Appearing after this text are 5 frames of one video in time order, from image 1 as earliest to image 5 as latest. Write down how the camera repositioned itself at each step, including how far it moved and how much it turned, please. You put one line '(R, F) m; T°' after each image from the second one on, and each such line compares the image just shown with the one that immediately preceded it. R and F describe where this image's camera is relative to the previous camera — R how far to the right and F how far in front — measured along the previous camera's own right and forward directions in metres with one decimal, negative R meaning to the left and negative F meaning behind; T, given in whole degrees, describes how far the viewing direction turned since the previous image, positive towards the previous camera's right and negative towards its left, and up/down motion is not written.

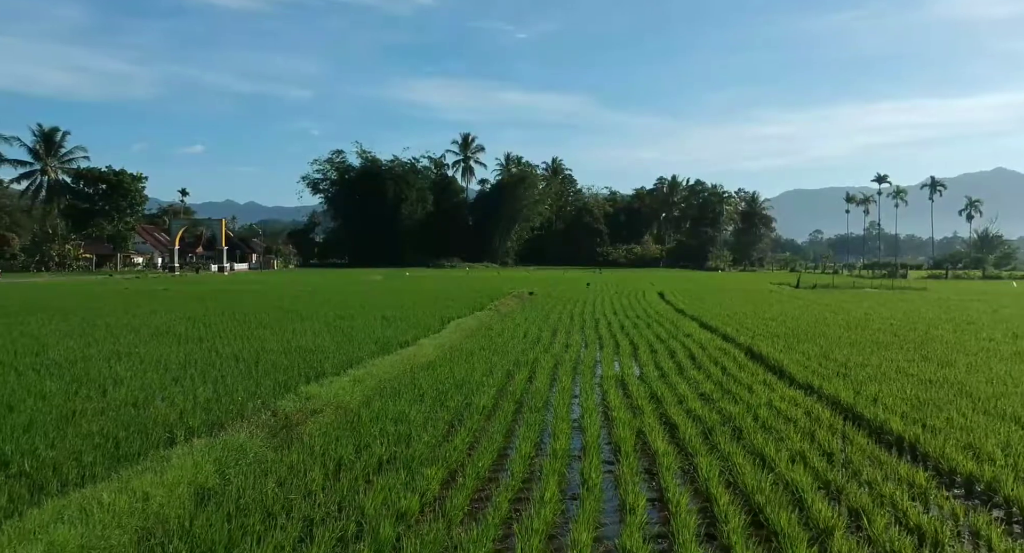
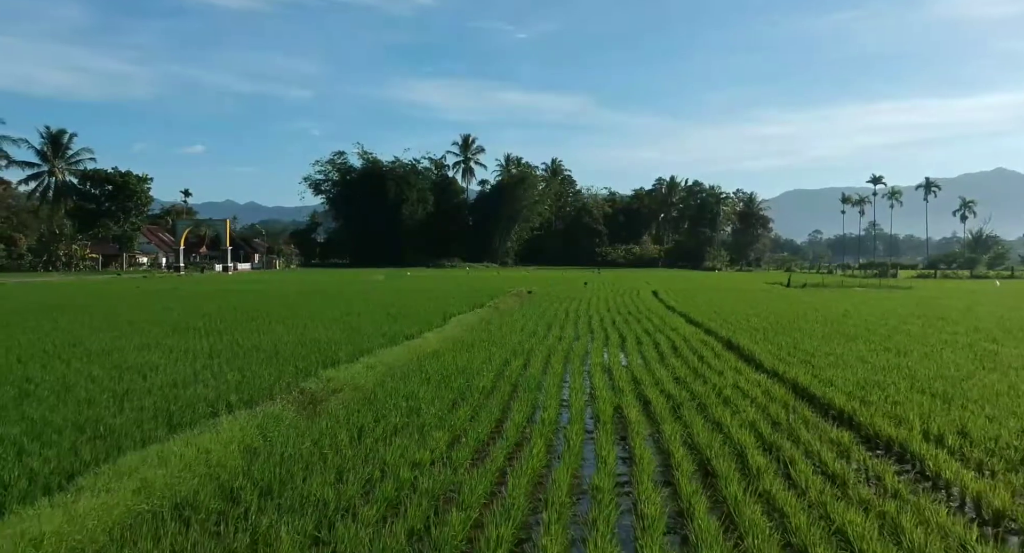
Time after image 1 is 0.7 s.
(0.0, -1.1) m; 0°
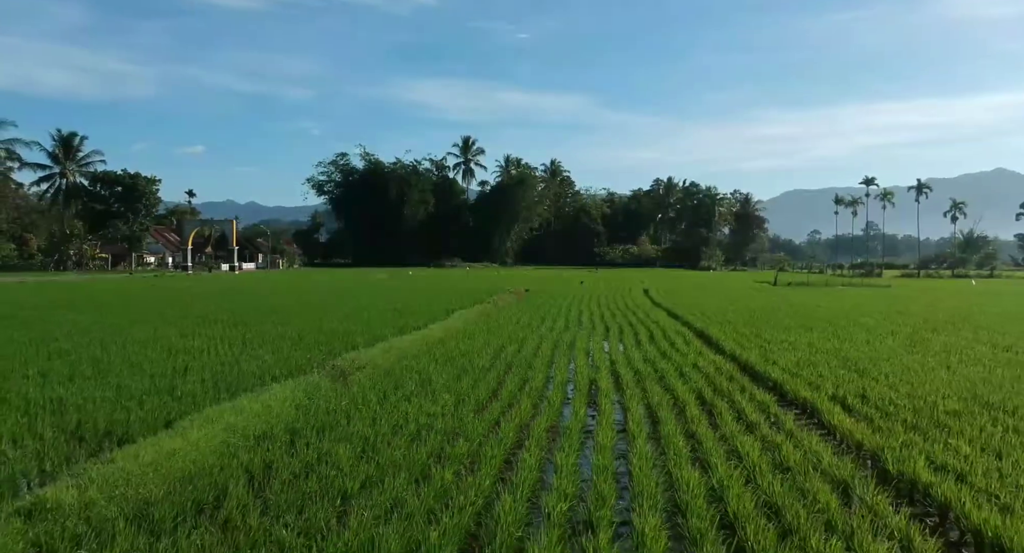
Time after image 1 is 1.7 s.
(+0.1, -1.7) m; 0°
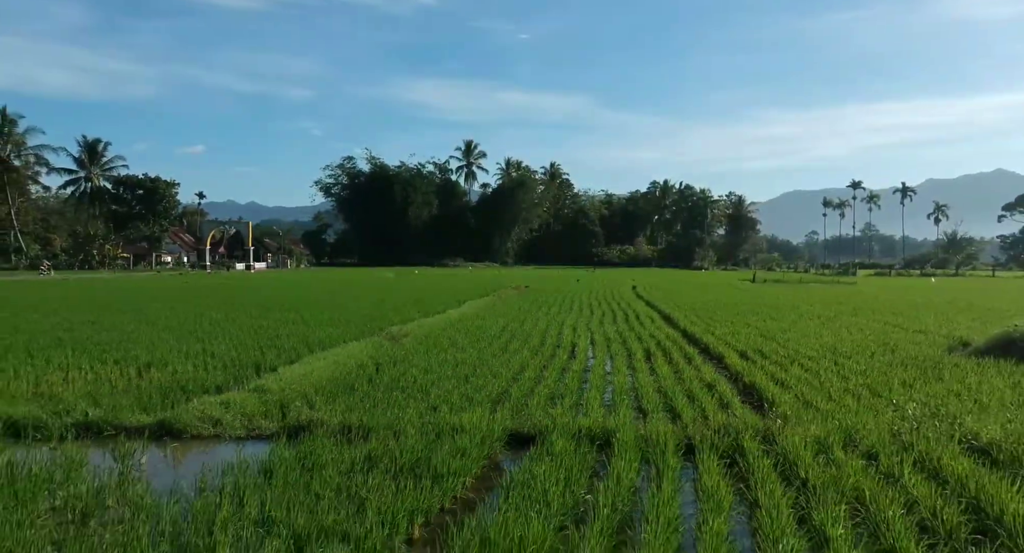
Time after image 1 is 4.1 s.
(-0.1, -3.7) m; 0°
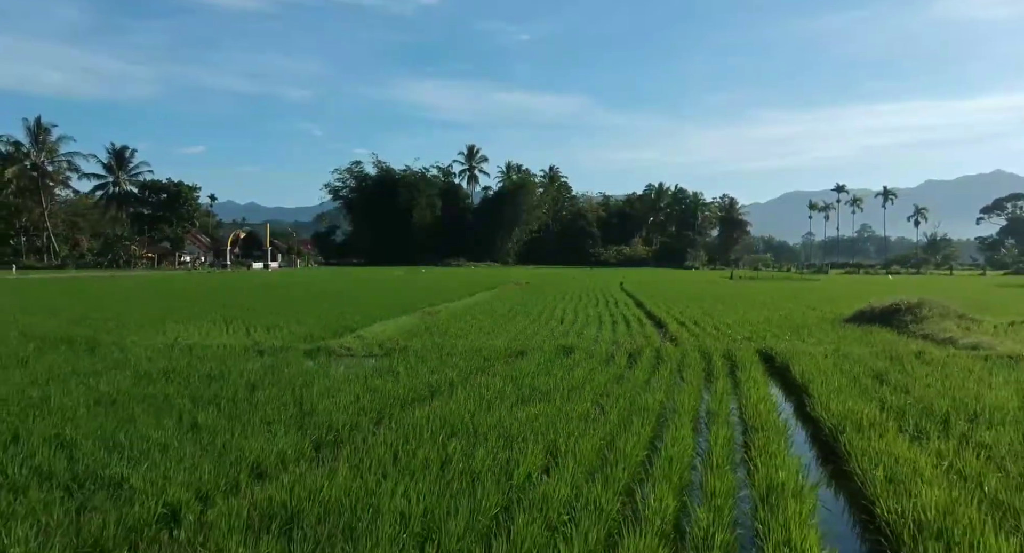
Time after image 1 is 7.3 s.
(-0.1, -4.7) m; 0°
